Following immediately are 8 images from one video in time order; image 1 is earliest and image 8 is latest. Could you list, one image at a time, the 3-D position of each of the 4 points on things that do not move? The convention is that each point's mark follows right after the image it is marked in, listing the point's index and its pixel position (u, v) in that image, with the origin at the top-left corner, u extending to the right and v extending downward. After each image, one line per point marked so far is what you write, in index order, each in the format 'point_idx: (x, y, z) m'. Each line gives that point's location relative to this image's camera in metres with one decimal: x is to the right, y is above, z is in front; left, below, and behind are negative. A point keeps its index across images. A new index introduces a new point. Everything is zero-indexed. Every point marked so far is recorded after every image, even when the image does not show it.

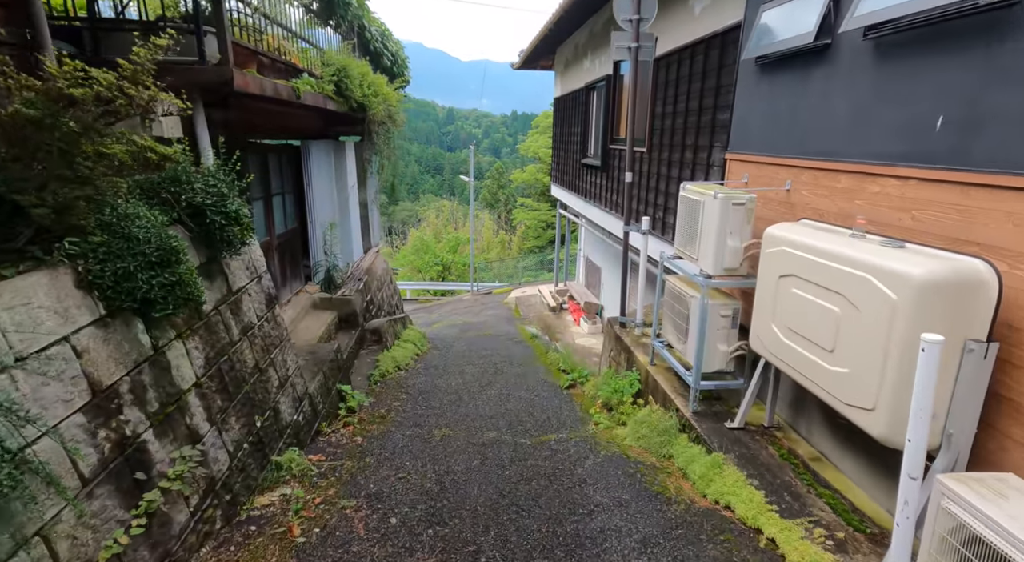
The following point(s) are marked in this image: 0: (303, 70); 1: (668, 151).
0: (-1.9, +2.0, +5.4) m
1: (+1.6, +1.4, +6.1) m
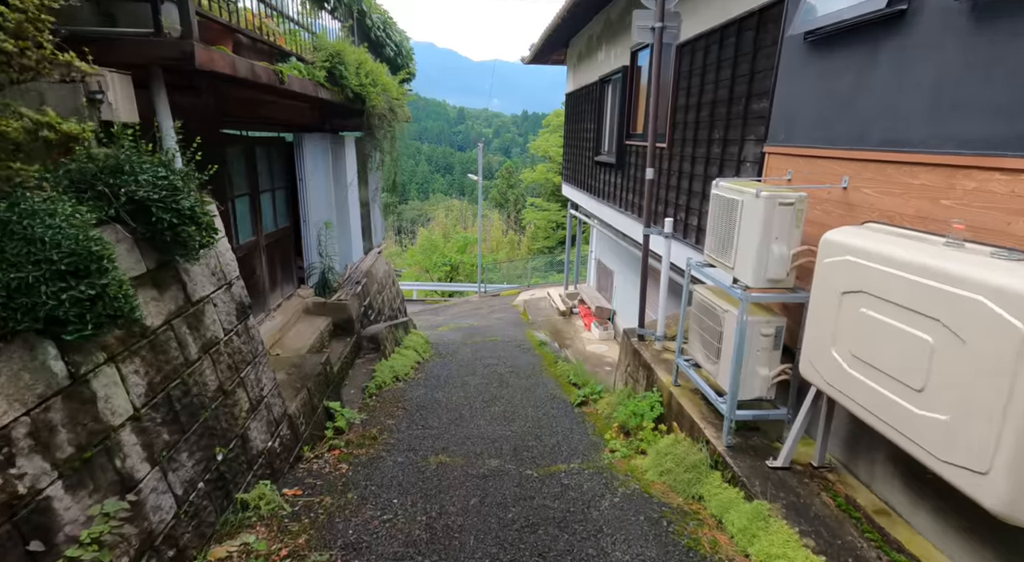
0: (-1.9, +1.9, +4.9) m
1: (+1.7, +1.3, +5.5) m
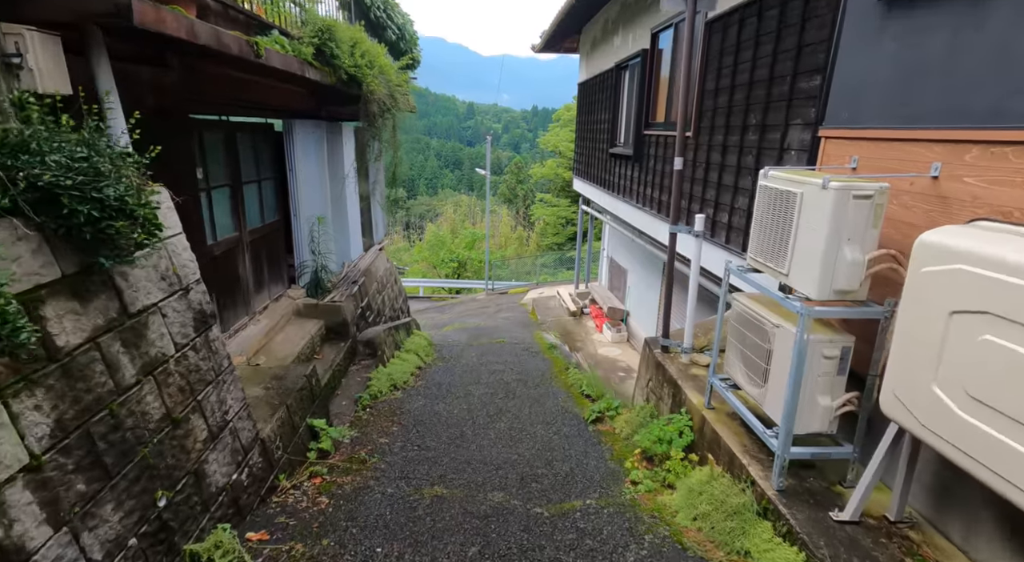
0: (-1.8, +1.9, +4.4) m
1: (+1.8, +1.2, +5.0) m
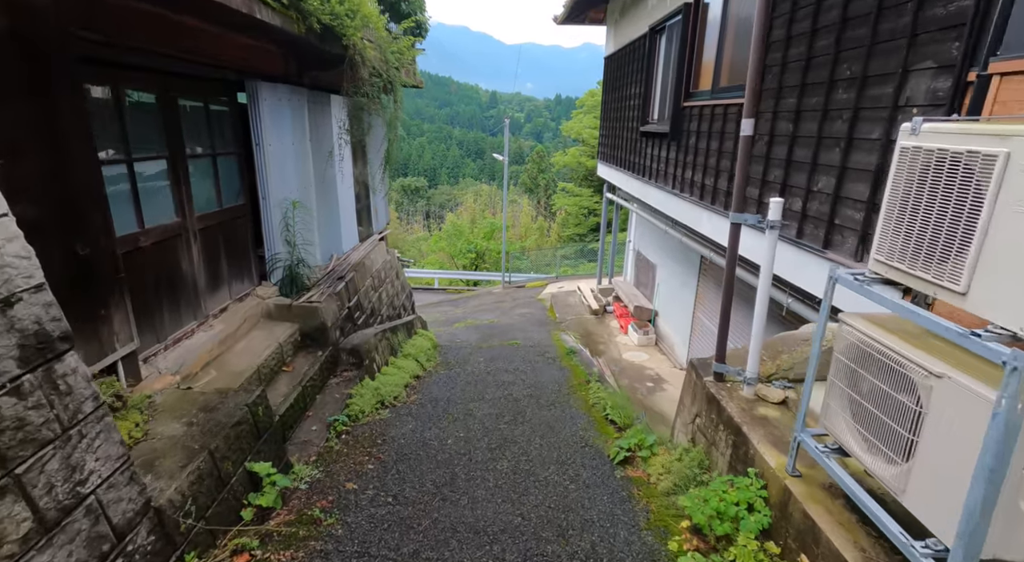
0: (-1.7, +1.9, +3.3) m
1: (+1.9, +1.2, +3.8) m
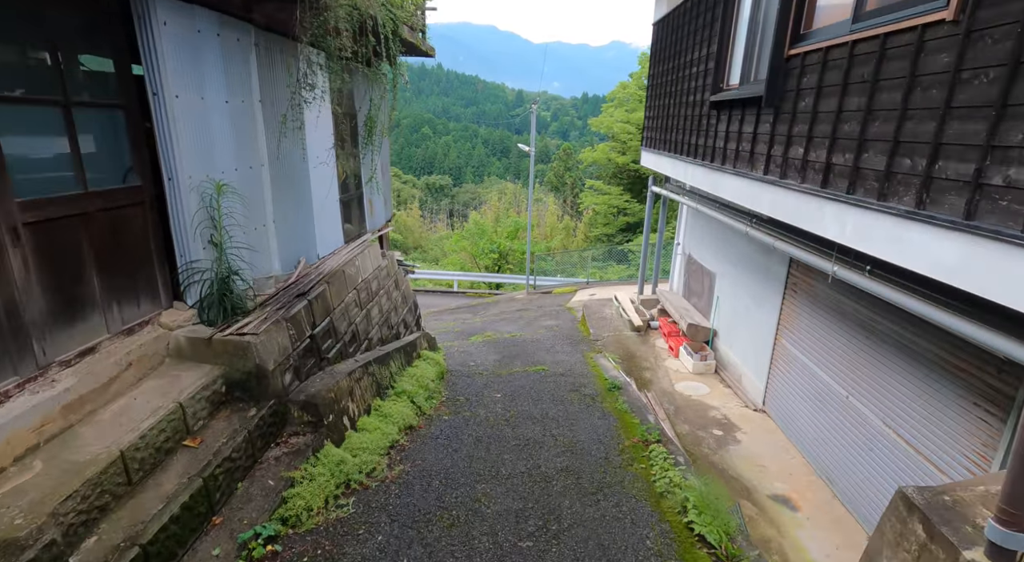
0: (-1.6, +1.8, +1.6) m
1: (+2.0, +1.0, +1.9) m
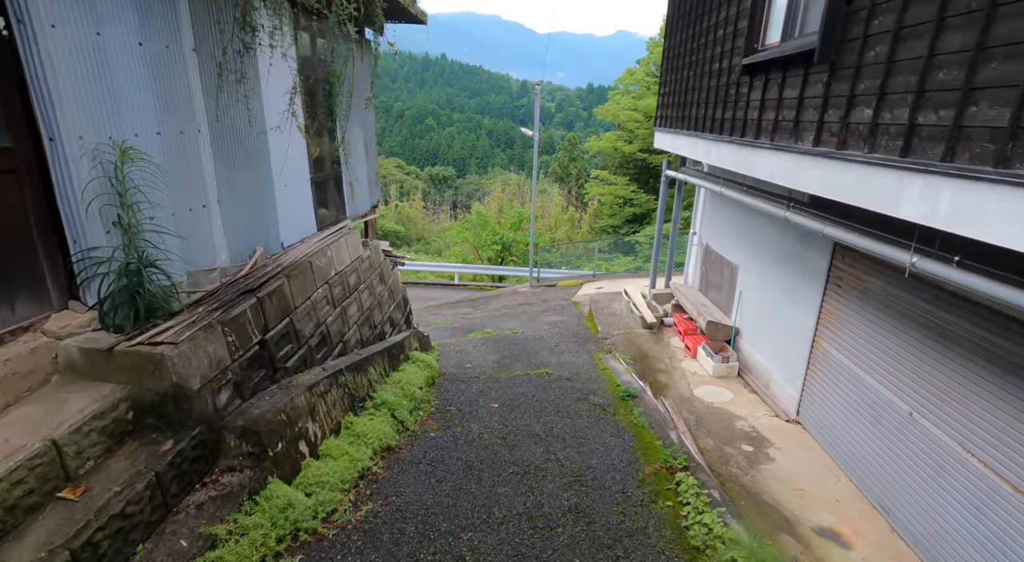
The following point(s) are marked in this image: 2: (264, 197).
0: (-1.6, +1.8, +0.7) m
1: (+2.0, +1.0, +1.0) m
2: (-1.8, +0.6, +4.1) m
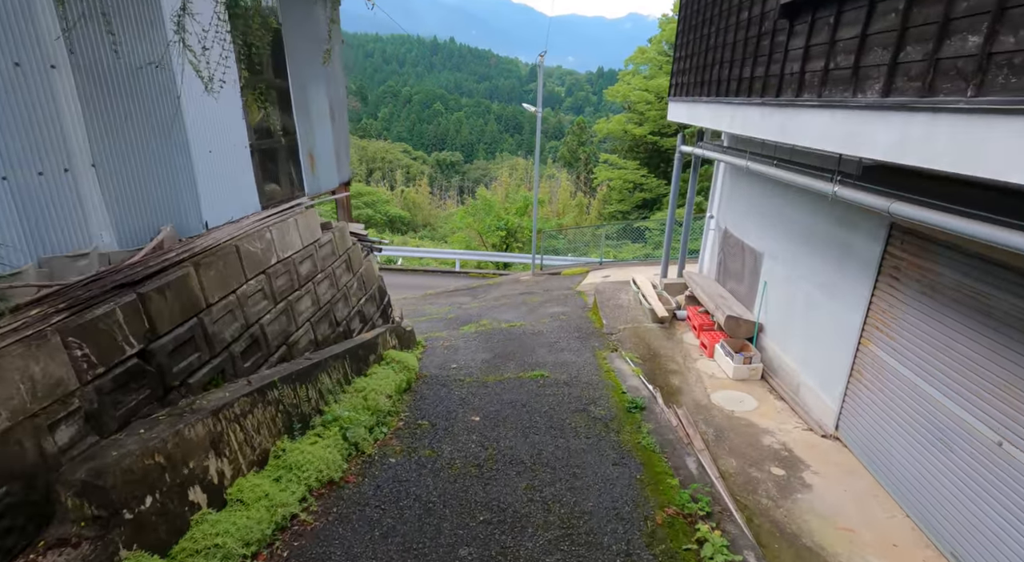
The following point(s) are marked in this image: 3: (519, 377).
0: (-1.8, +1.8, -0.2) m
1: (+1.8, +1.0, 0.0) m
2: (-1.9, +0.6, +3.2) m
3: (+0.1, -1.0, +6.0) m
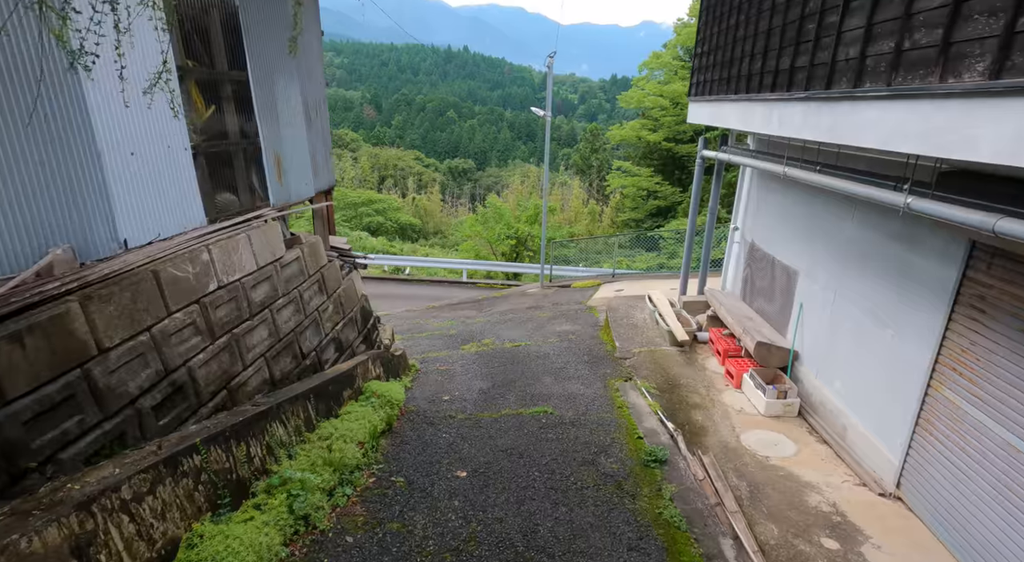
0: (-2.0, +1.6, -0.9) m
1: (+1.6, +0.9, -0.8) m
2: (-2.0, +0.5, +2.5) m
3: (+0.1, -1.2, +5.3) m
